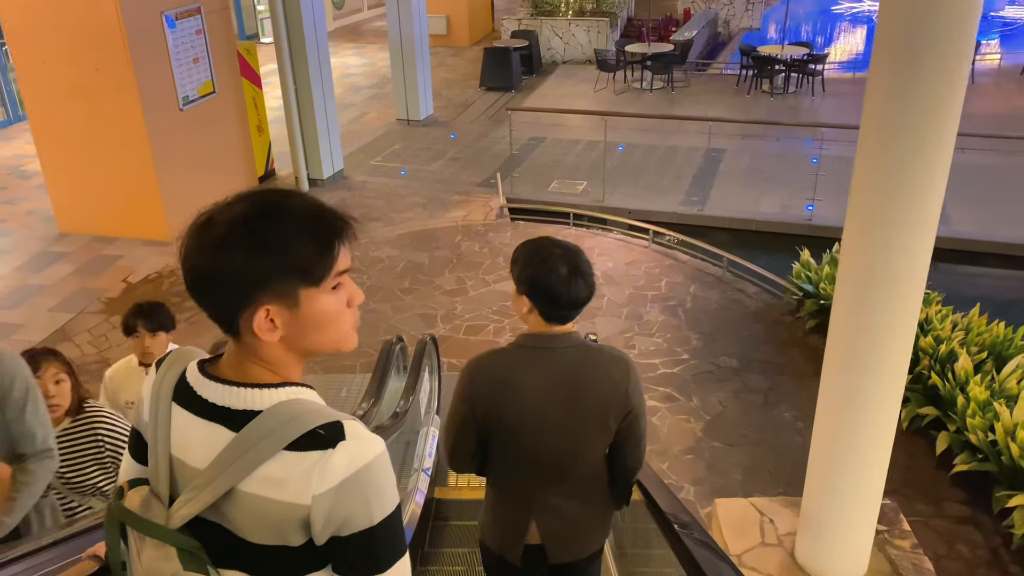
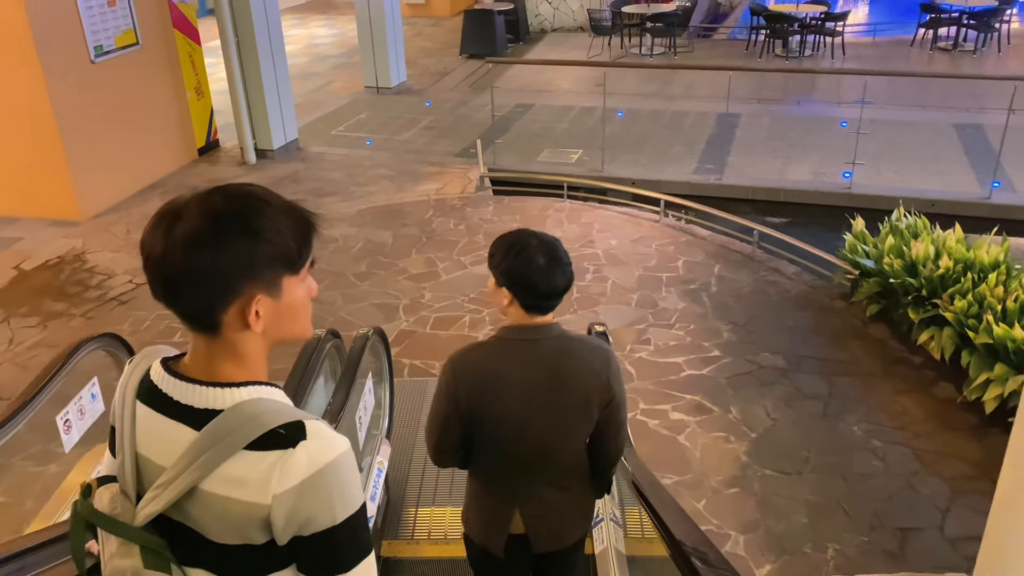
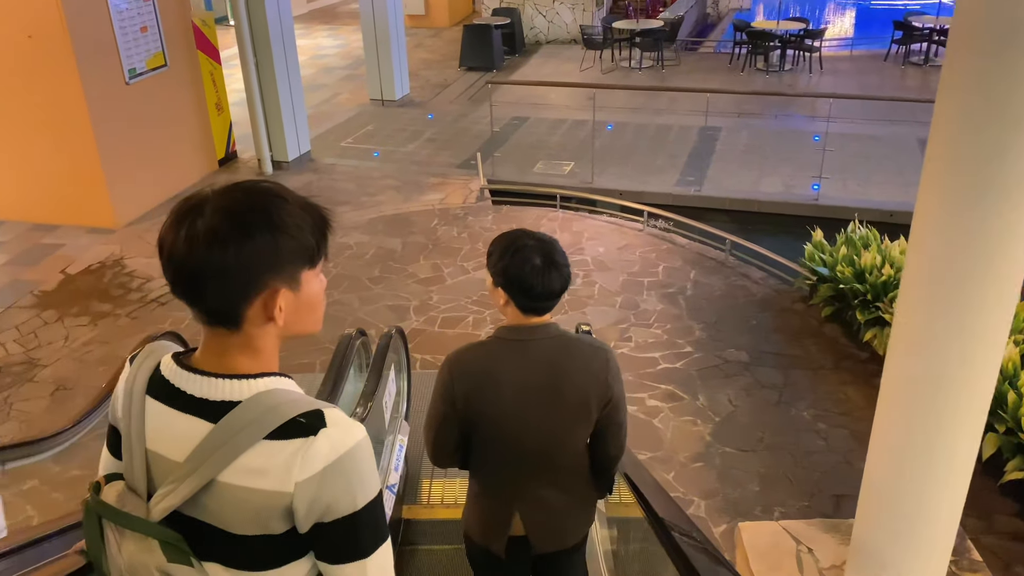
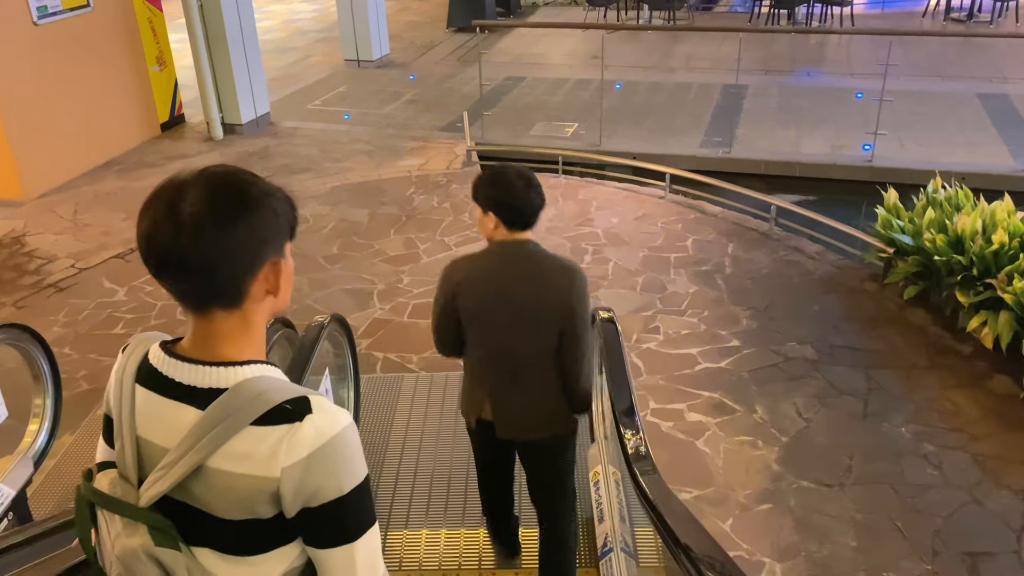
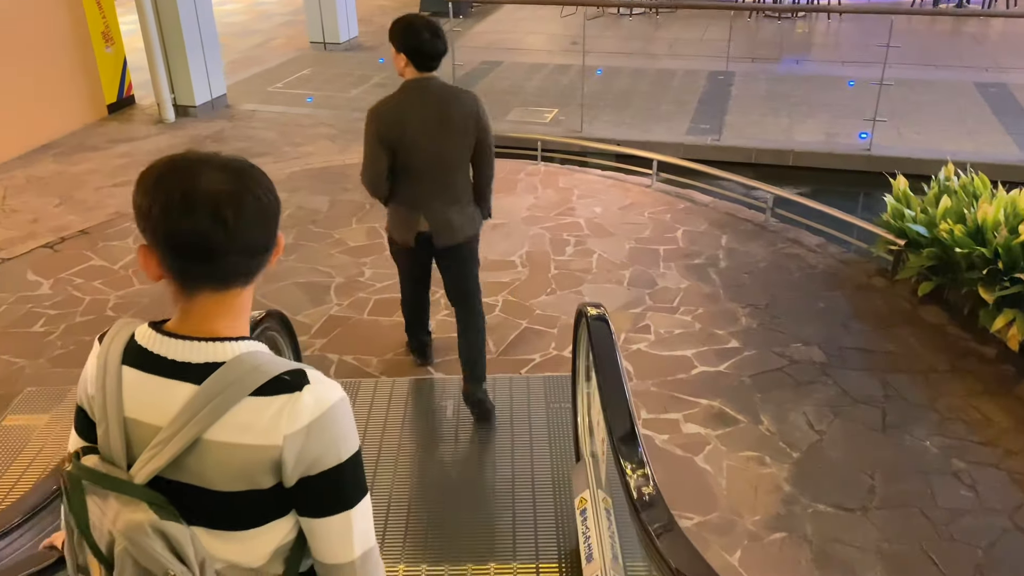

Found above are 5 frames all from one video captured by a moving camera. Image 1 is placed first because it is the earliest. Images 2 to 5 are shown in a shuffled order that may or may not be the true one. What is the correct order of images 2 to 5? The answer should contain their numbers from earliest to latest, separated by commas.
3, 2, 4, 5
